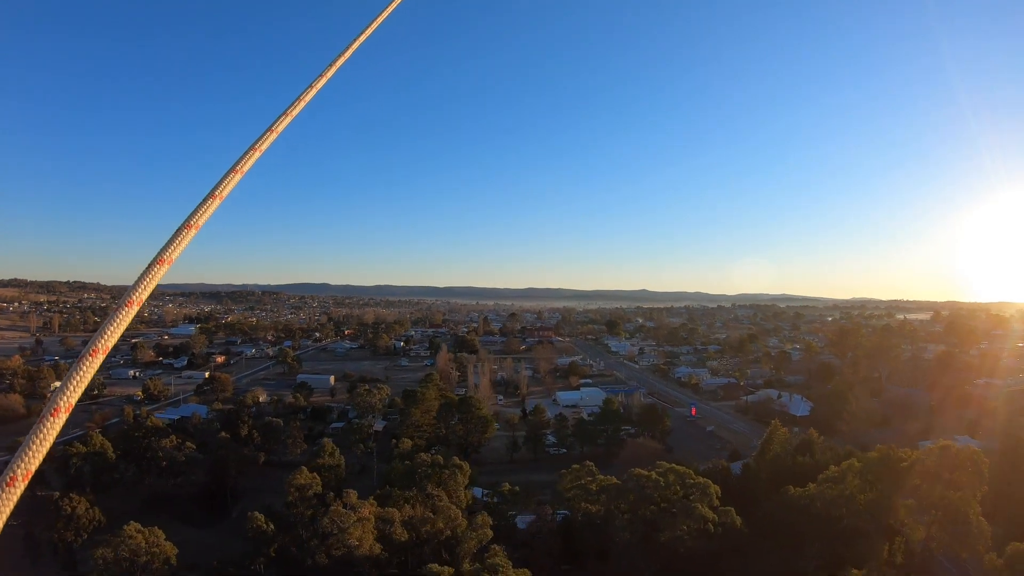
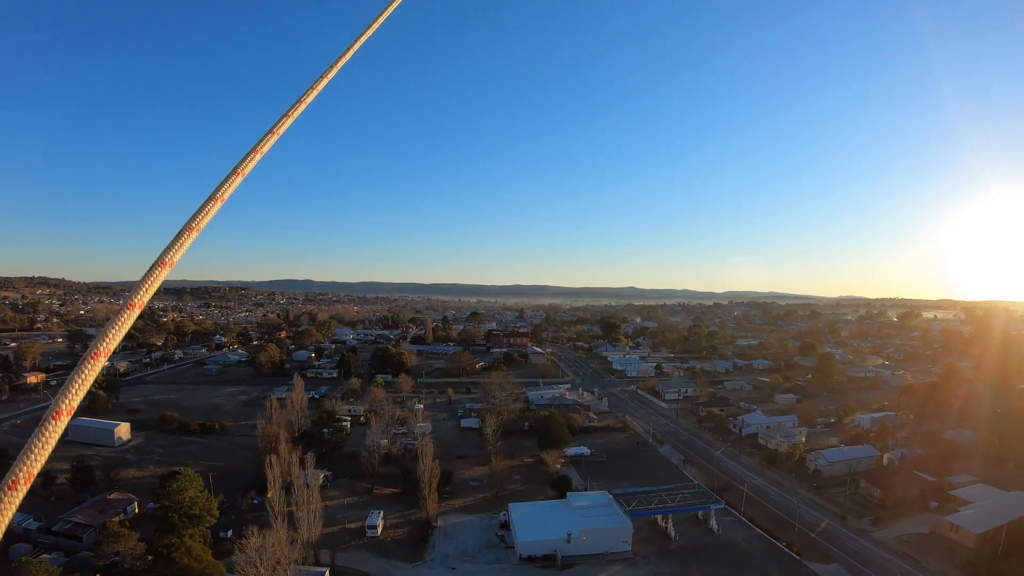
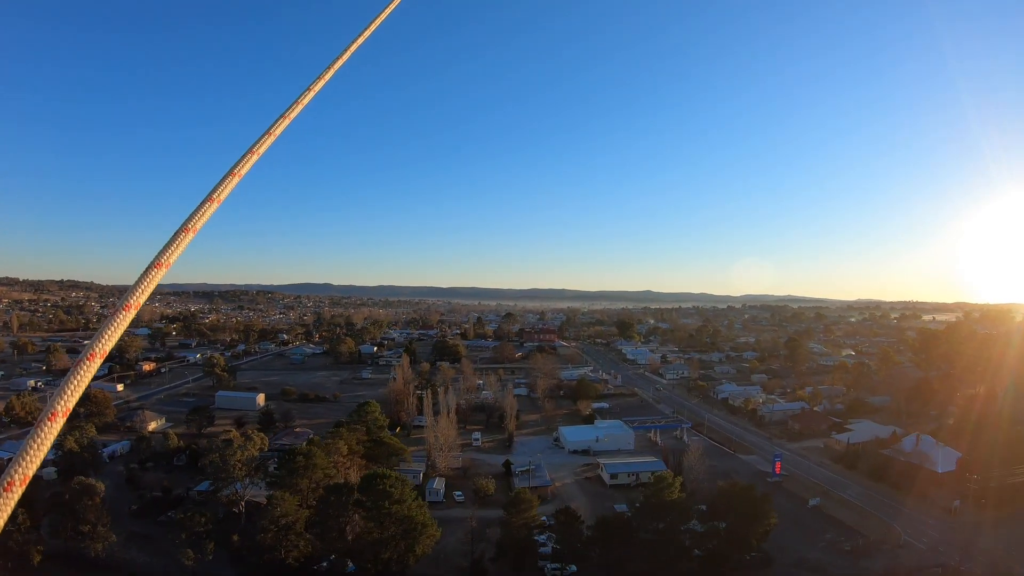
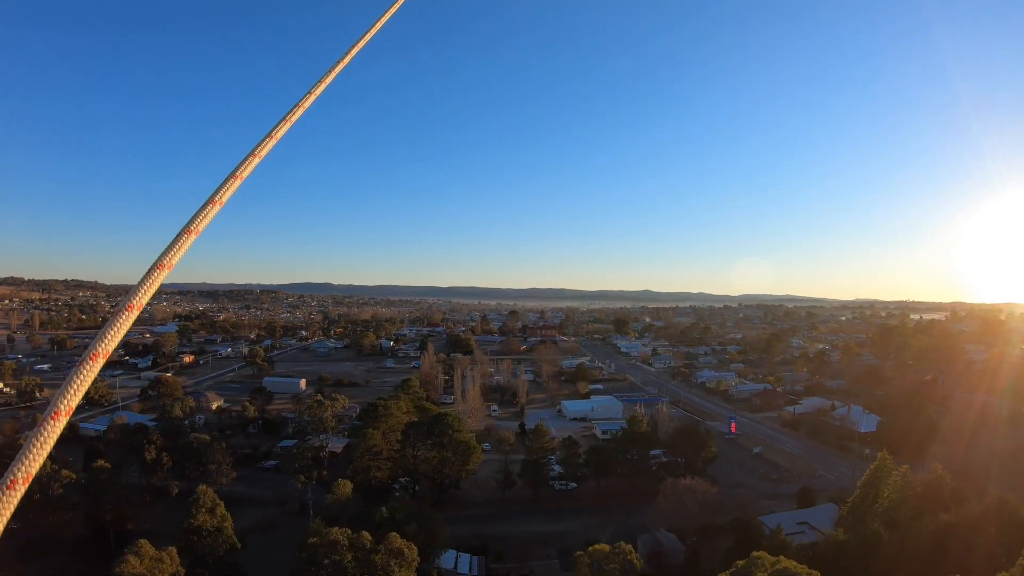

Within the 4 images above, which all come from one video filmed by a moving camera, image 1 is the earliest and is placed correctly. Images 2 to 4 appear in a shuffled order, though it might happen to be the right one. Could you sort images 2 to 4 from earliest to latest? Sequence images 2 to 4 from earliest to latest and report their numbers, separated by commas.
4, 3, 2
